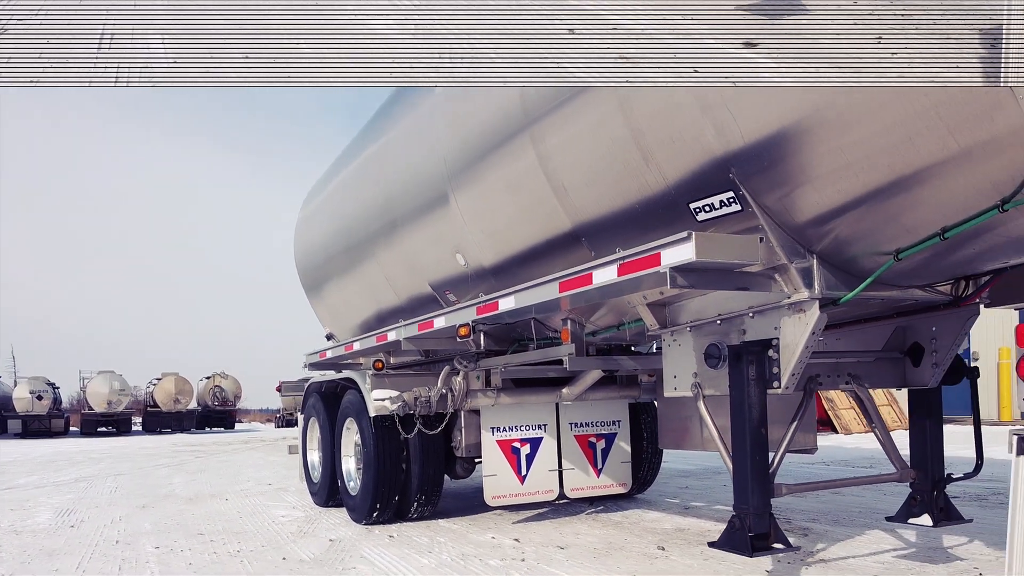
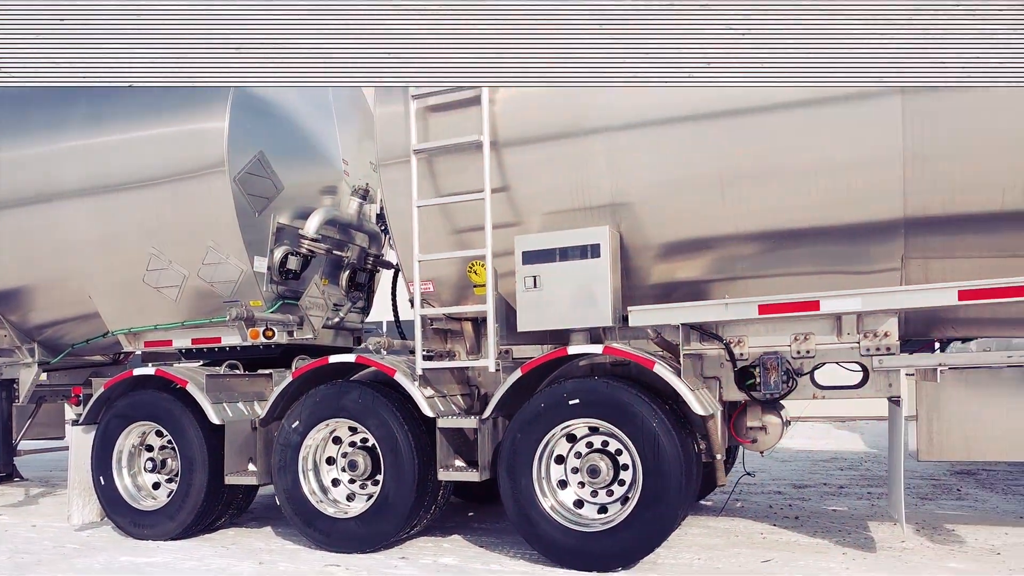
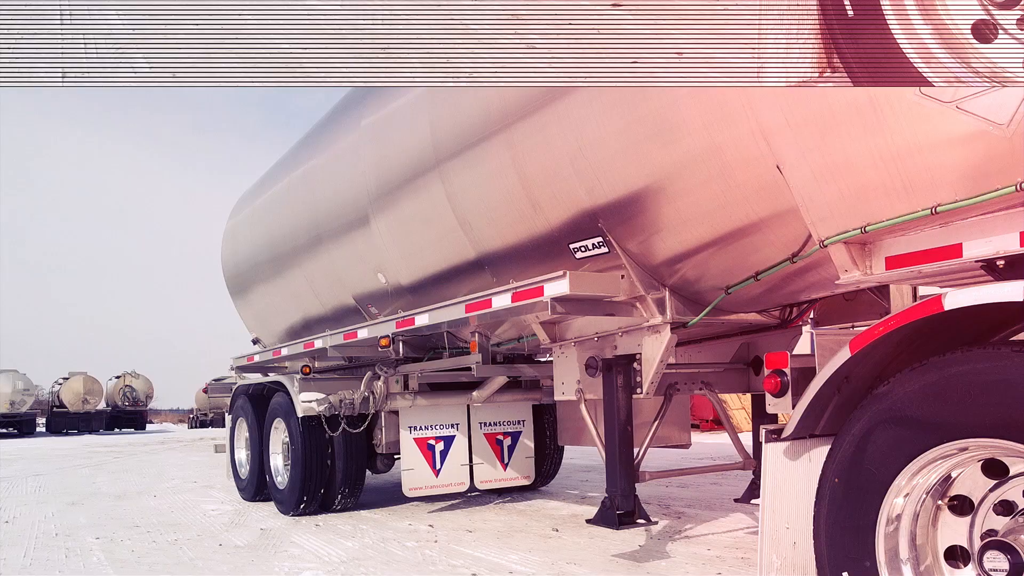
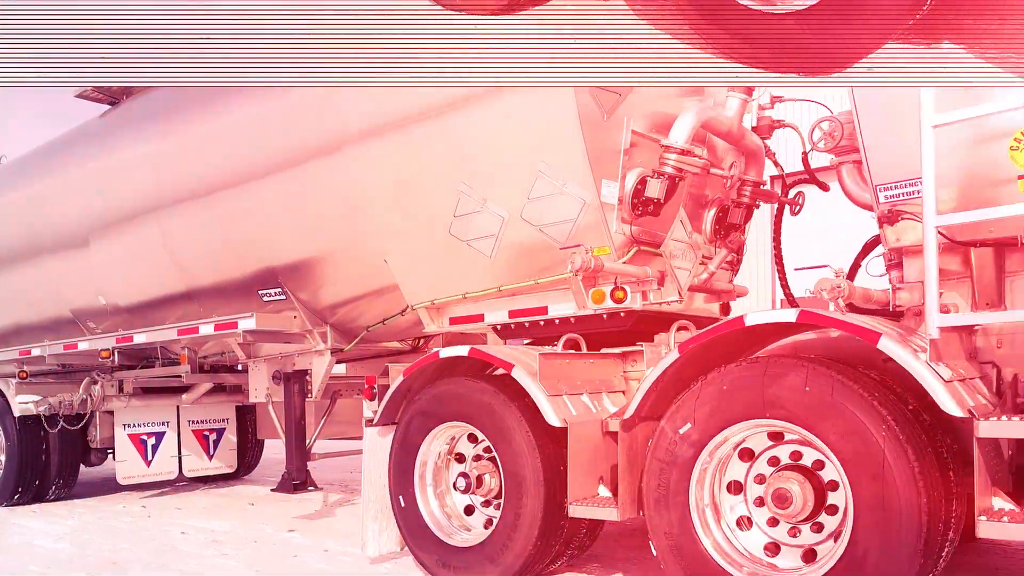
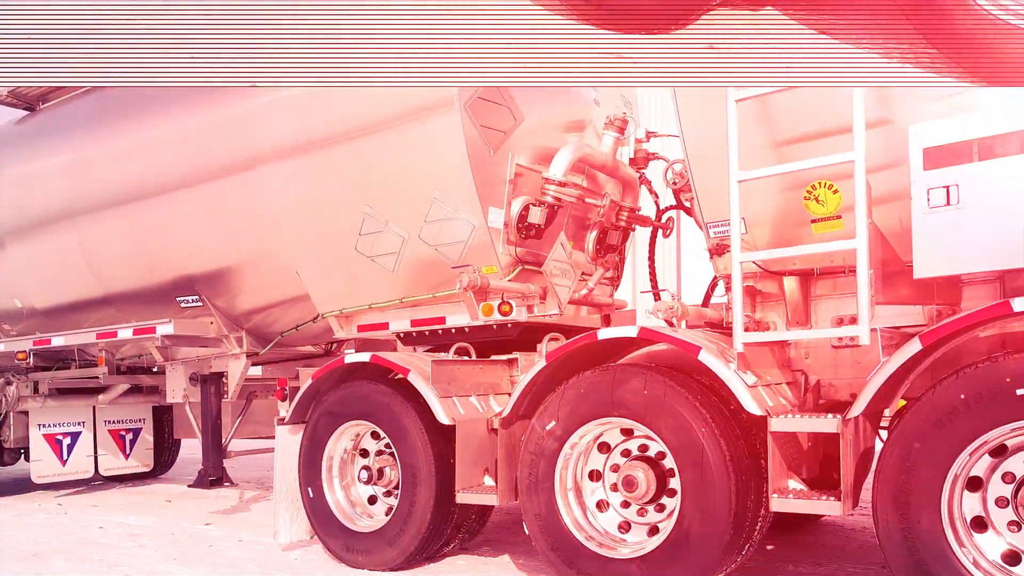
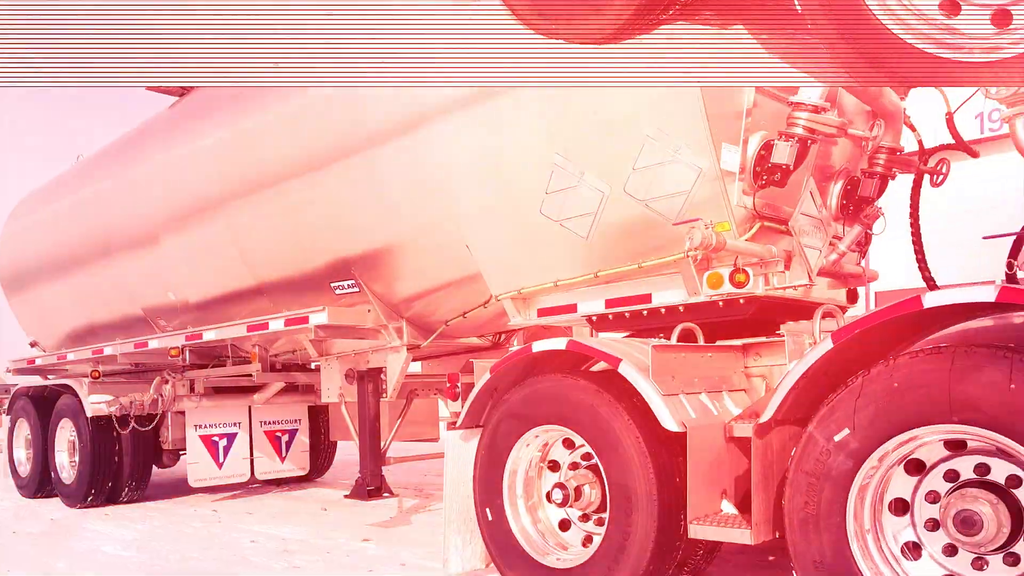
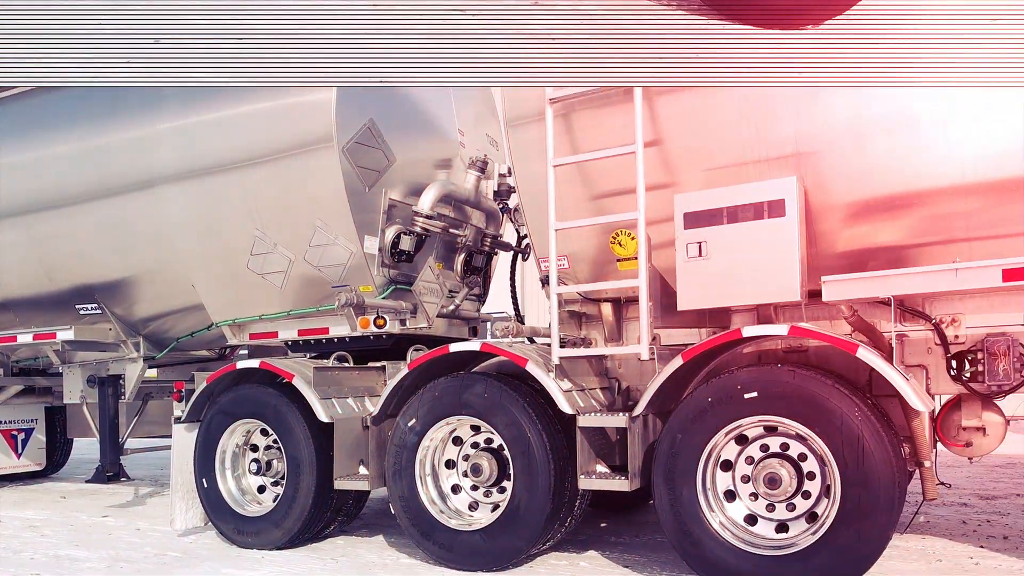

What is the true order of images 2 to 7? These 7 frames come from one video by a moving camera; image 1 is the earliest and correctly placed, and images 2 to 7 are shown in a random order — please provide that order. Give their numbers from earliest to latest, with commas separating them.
3, 6, 4, 5, 7, 2
